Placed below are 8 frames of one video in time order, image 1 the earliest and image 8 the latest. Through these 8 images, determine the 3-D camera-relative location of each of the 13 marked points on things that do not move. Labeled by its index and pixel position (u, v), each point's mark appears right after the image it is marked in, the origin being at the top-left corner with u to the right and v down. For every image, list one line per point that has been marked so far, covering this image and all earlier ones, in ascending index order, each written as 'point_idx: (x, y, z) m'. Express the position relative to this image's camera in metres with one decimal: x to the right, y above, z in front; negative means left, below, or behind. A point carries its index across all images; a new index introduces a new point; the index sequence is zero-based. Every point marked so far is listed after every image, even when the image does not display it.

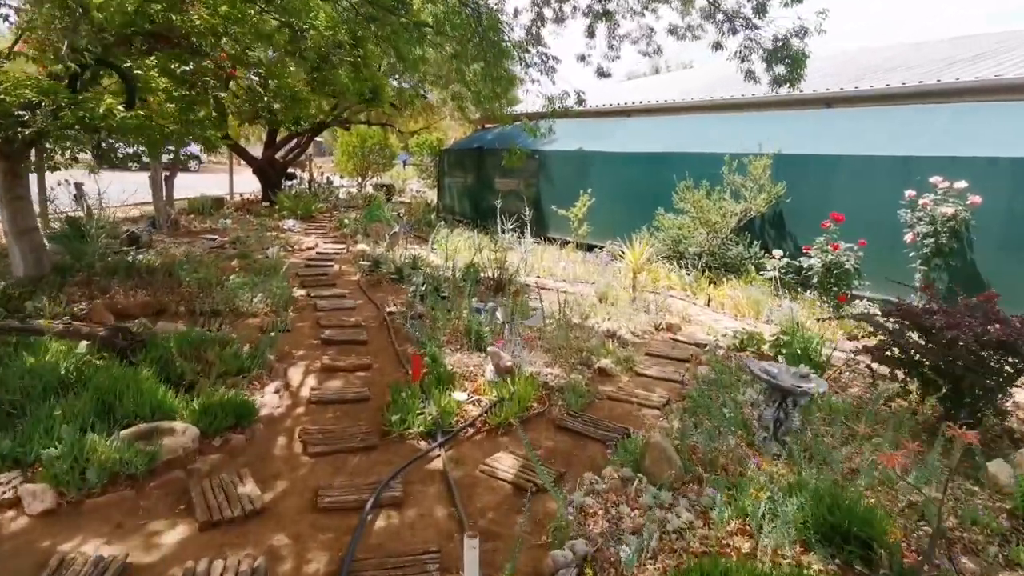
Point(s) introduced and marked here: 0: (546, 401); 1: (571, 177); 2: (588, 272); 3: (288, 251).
0: (+0.2, -0.8, +4.0) m
1: (+1.1, +2.0, +11.0) m
2: (+1.0, +0.2, +8.3) m
3: (-3.6, +0.6, +9.6) m
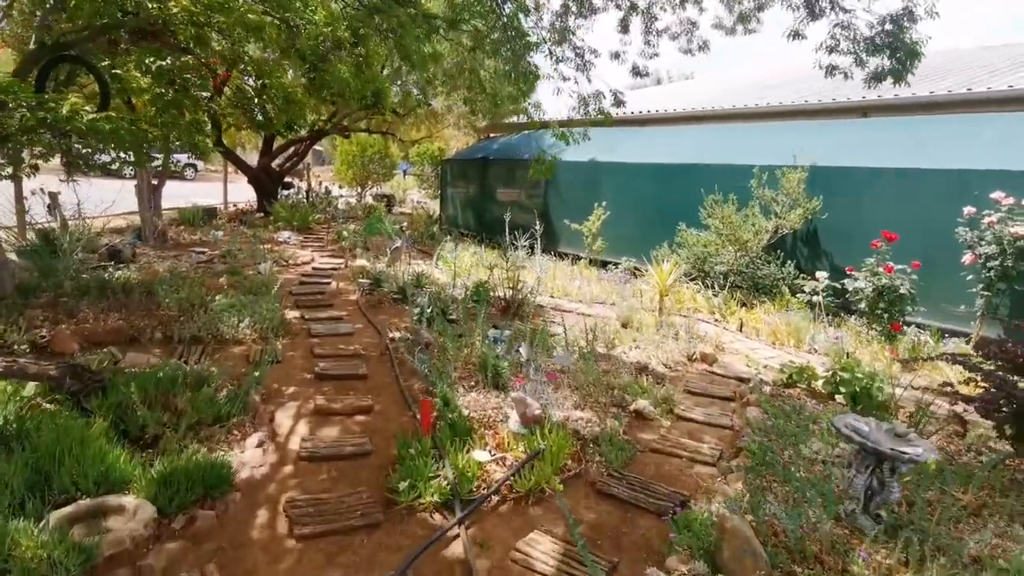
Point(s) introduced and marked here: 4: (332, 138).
0: (+0.4, -0.9, +3.3) m
1: (+1.2, +1.7, +10.4) m
2: (+1.2, -0.1, +7.7) m
3: (-3.4, +0.3, +9.0) m
4: (-5.9, +4.9, +19.6) m
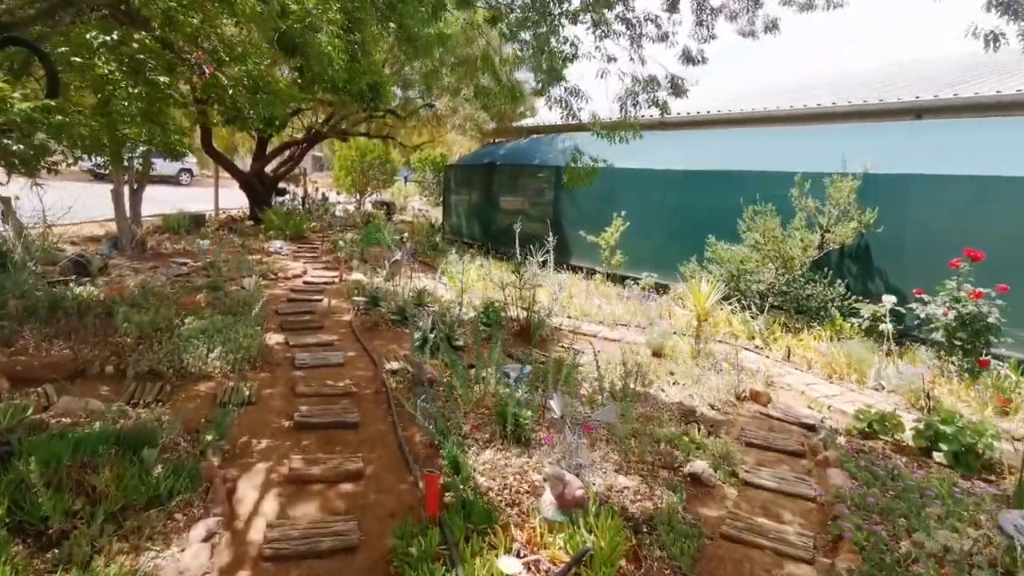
0: (+0.5, -1.1, +2.5) m
1: (+1.4, +1.4, +9.6) m
2: (+1.3, -0.3, +6.9) m
3: (-3.3, +0.1, +8.2) m
4: (-5.7, +4.6, +18.9) m
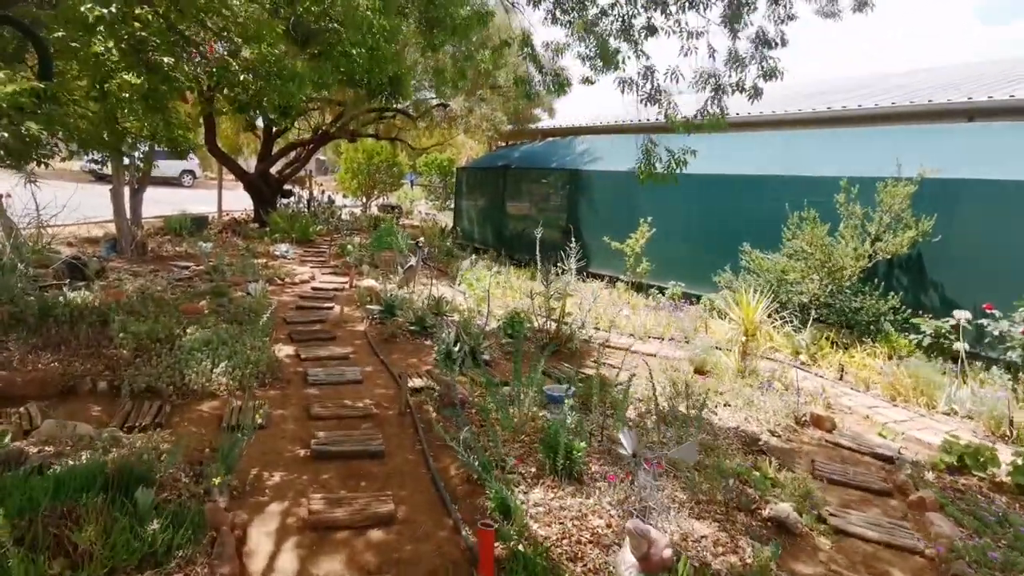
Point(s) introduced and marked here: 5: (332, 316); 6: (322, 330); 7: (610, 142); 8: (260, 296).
0: (+0.8, -1.2, +2.1) m
1: (+1.7, +1.3, +9.2) m
2: (+1.6, -0.4, +6.5) m
3: (-3.0, 0.0, +7.7) m
4: (-5.4, +4.4, +18.5) m
5: (-1.9, -0.3, +6.2) m
6: (-1.8, -0.4, +5.7) m
7: (+1.8, +2.5, +10.3) m
8: (-2.7, -0.1, +6.4) m
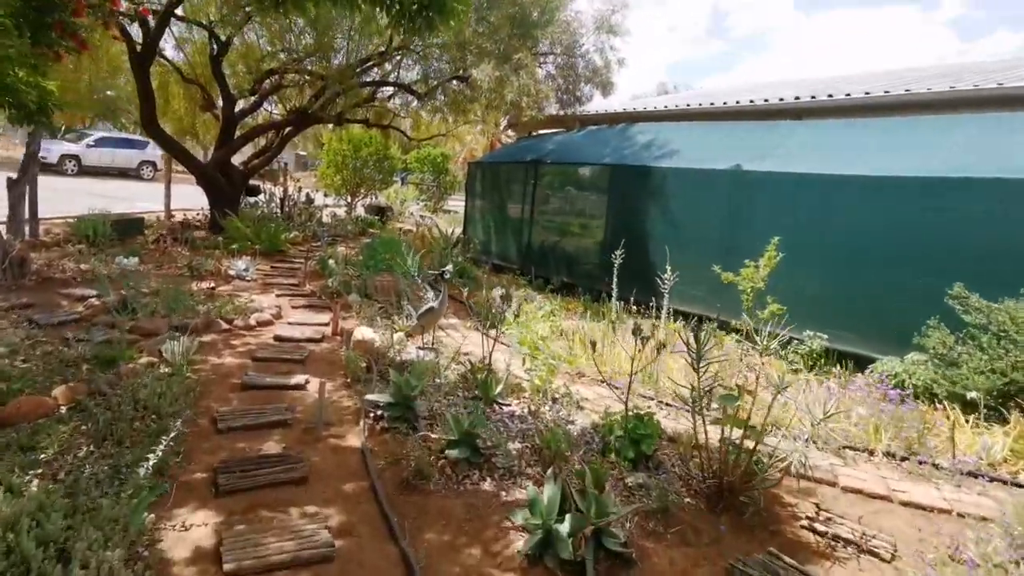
0: (+1.5, -1.6, -0.5) m
1: (+2.2, +0.8, +6.6) m
2: (+2.2, -0.9, +3.9) m
3: (-2.4, -0.4, +5.0) m
4: (-5.1, +4.0, +15.7) m
5: (-1.2, -0.7, +3.5) m
6: (-1.2, -0.8, +3.0) m
7: (+2.3, +2.0, +7.7) m
8: (-2.1, -0.5, +3.7) m
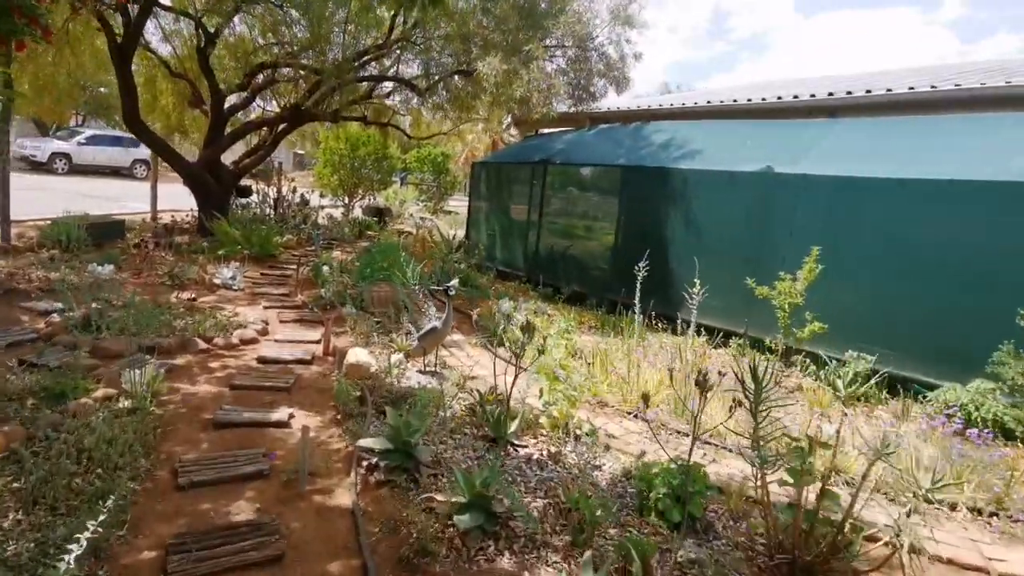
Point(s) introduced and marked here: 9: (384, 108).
0: (+1.6, -1.7, -1.1) m
1: (+2.3, +0.7, +6.1) m
2: (+2.3, -1.0, +3.3) m
3: (-2.3, -0.5, +4.5) m
4: (-5.0, +3.9, +15.2) m
5: (-1.1, -0.8, +3.0) m
6: (-1.1, -0.9, +2.5) m
7: (+2.4, +1.9, +7.2) m
8: (-2.0, -0.6, +3.2) m
9: (-2.5, +3.5, +11.6) m
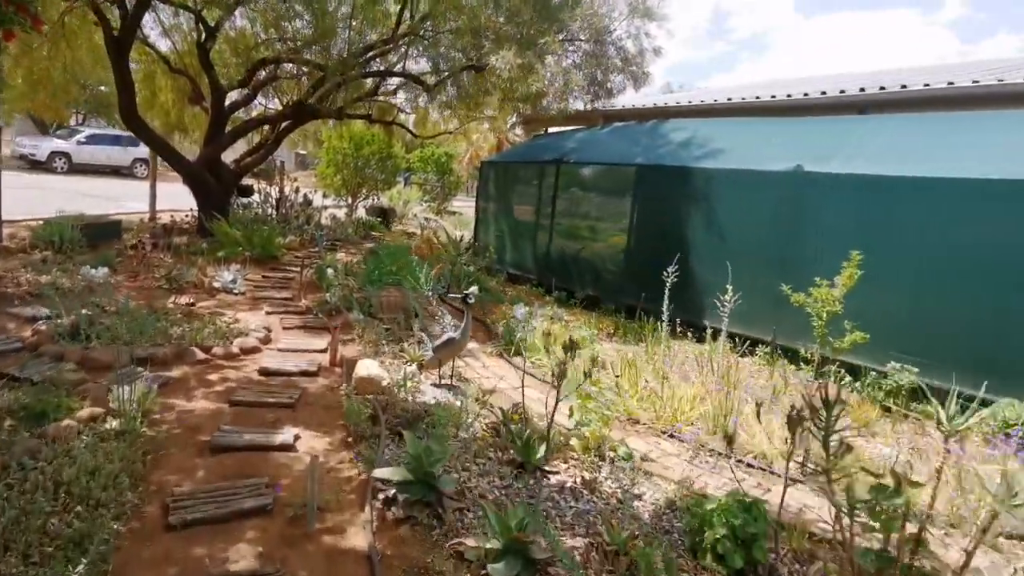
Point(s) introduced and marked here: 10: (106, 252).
0: (+1.8, -1.8, -1.4) m
1: (+2.5, +0.6, +5.8) m
2: (+2.4, -1.0, +3.0) m
3: (-2.2, -0.5, +4.2) m
4: (-4.9, +3.9, +14.9) m
5: (-1.0, -0.9, +2.7) m
6: (-0.9, -1.0, +2.2) m
7: (+2.5, +1.9, +6.9) m
8: (-1.8, -0.7, +2.9) m
9: (-2.3, +3.4, +11.2) m
10: (-4.5, +0.4, +6.7) m
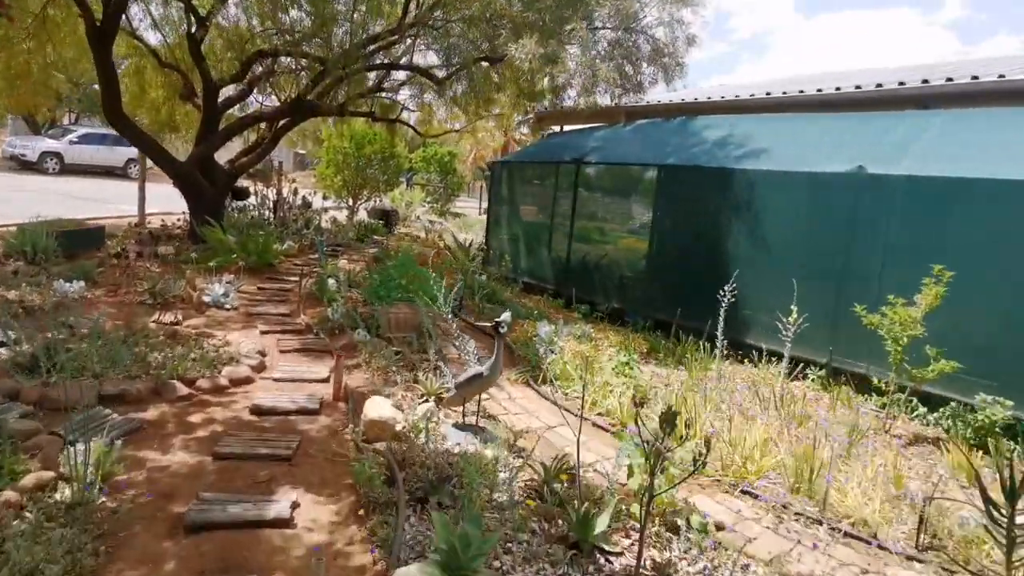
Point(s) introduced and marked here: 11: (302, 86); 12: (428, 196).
0: (+2.0, -1.9, -2.0) m
1: (+2.7, +0.5, +5.2) m
2: (+2.6, -1.2, +2.4) m
3: (-2.0, -0.6, +3.6) m
4: (-4.7, +3.8, +14.2) m
5: (-0.8, -1.0, +2.1) m
6: (-0.7, -1.1, +1.6) m
7: (+2.7, +1.7, +6.3) m
8: (-1.6, -0.8, +2.3) m
9: (-2.1, +3.3, +10.6) m
10: (-4.3, +0.3, +6.1) m
11: (-3.0, +2.9, +8.6) m
12: (-2.1, +2.4, +15.9) m
